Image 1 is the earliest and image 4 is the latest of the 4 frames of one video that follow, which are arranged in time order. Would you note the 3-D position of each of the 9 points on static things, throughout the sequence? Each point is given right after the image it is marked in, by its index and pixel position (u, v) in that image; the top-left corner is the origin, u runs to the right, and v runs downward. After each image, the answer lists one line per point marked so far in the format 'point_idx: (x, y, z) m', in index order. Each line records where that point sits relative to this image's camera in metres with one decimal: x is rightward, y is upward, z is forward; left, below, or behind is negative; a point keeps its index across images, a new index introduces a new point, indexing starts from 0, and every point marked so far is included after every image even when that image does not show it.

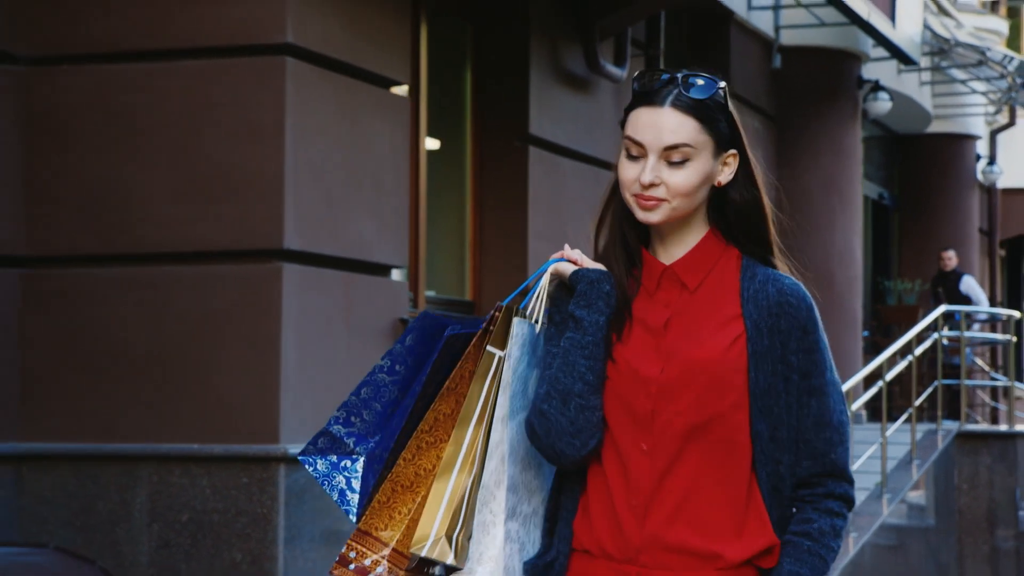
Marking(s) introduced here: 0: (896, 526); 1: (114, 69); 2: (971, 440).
0: (+1.9, -1.2, +8.9) m
1: (-1.4, +0.7, +6.1) m
2: (+2.9, -0.9, +10.9) m
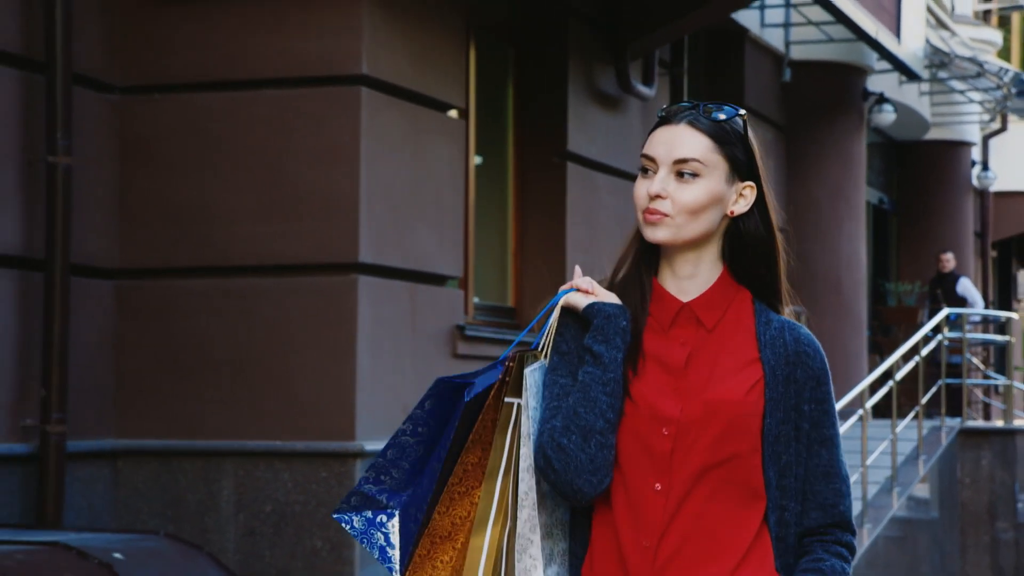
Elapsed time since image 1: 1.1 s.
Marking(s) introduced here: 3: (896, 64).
0: (+2.1, -1.3, +9.5) m
1: (-1.2, +0.7, +6.6) m
2: (+3.0, -1.0, +11.5) m
3: (+2.7, +1.6, +12.5) m
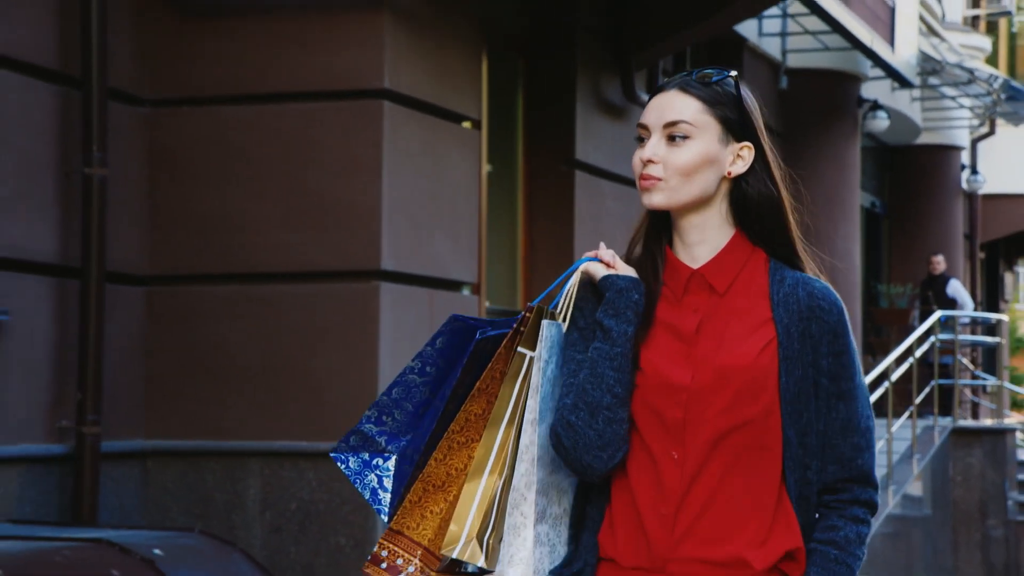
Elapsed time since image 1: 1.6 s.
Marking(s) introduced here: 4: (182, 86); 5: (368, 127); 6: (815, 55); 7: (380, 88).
0: (+2.2, -1.3, +9.7) m
1: (-1.1, +0.7, +6.8) m
2: (+3.1, -1.0, +11.8) m
3: (+2.8, +1.6, +12.8) m
4: (-1.3, +0.8, +6.9) m
5: (-0.6, +0.6, +6.7) m
6: (+2.2, +1.6, +12.4) m
7: (-0.5, +0.8, +6.7) m
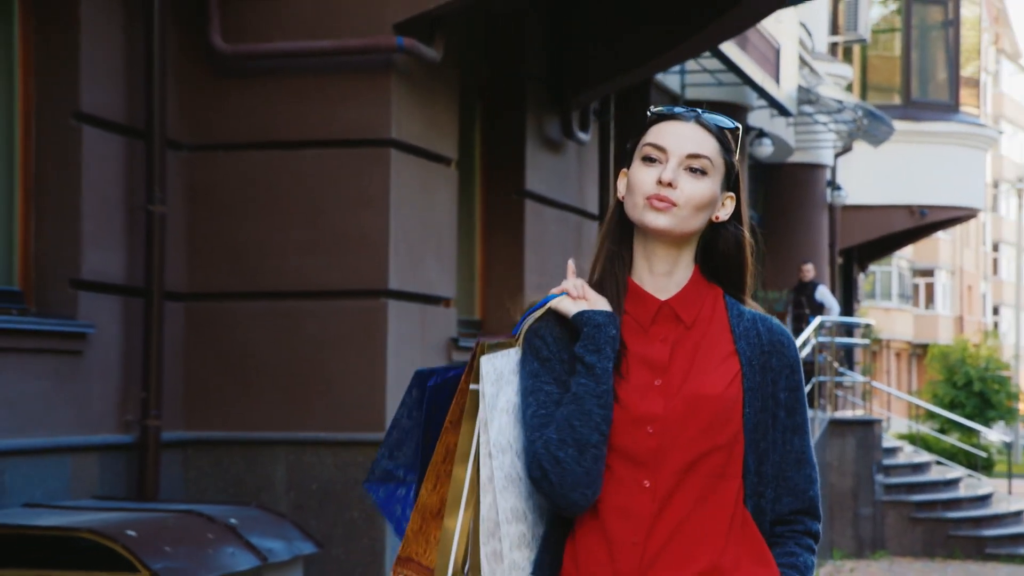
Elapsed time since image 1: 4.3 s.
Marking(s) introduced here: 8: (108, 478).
0: (+1.8, -1.3, +11.3) m
1: (-1.2, +0.6, +8.1) m
2: (+2.5, -1.1, +13.4) m
3: (+2.1, +1.5, +14.4) m
4: (-1.4, +0.7, +8.2) m
5: (-0.6, +0.5, +8.0) m
6: (+1.6, +1.6, +14.0) m
7: (-0.6, +0.7, +8.0) m
8: (-1.7, -0.8, +7.4) m
